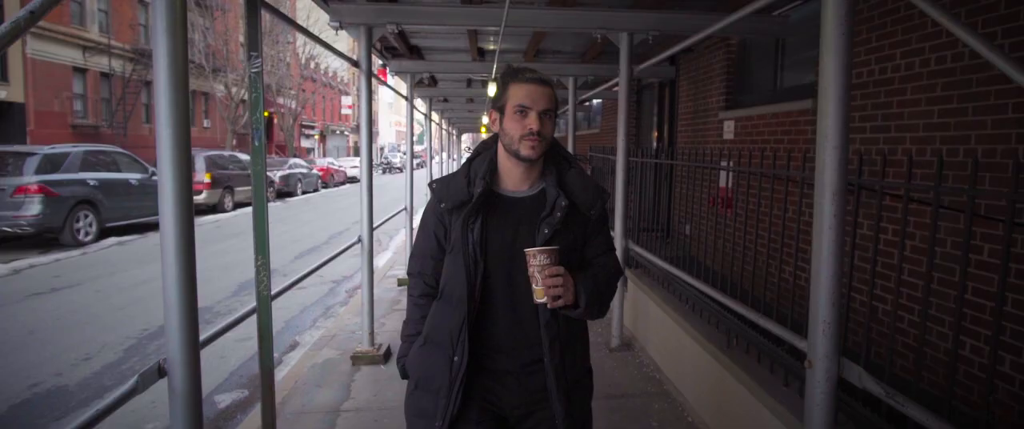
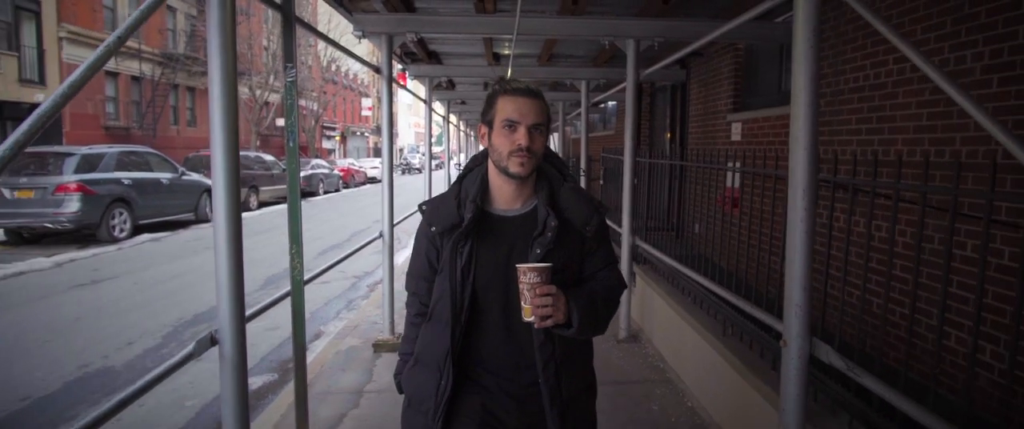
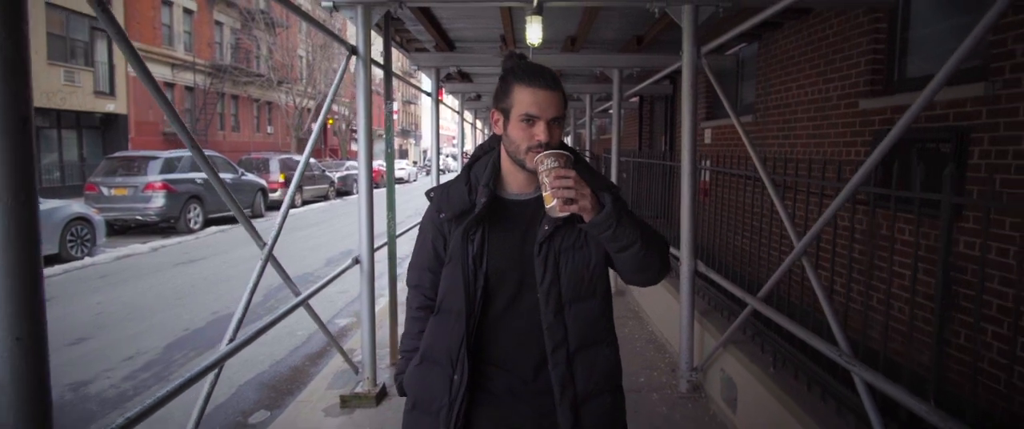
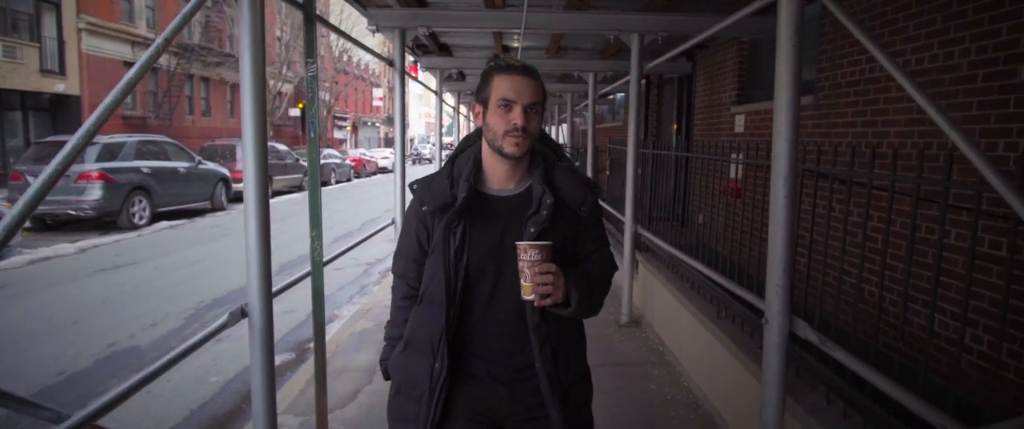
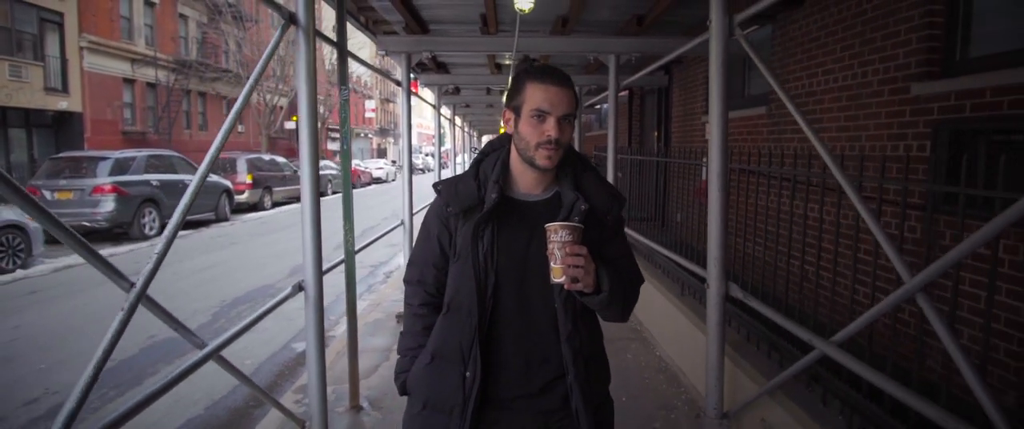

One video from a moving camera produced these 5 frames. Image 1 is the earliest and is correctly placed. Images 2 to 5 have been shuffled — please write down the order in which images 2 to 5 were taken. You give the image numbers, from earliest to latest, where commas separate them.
2, 4, 5, 3
